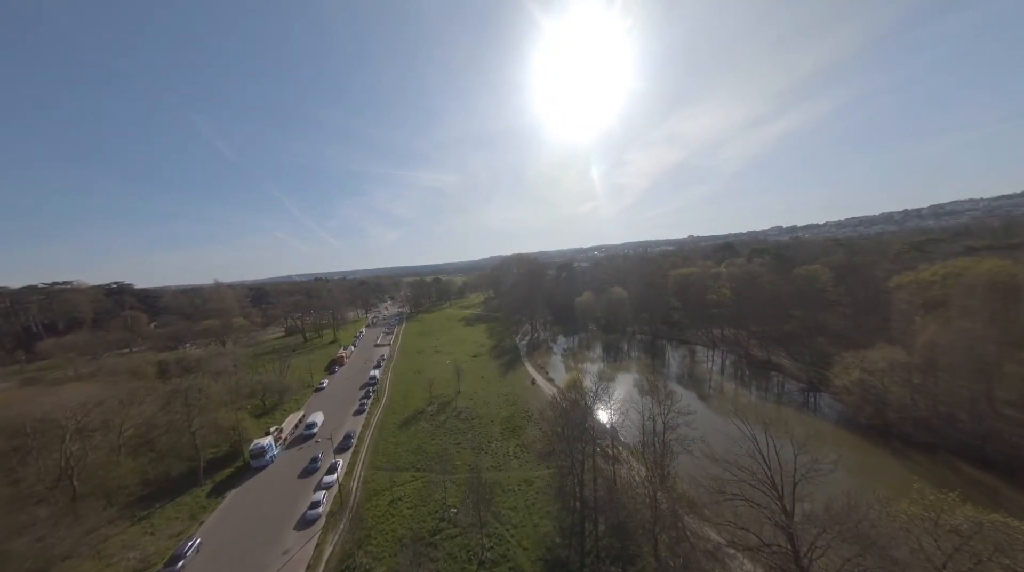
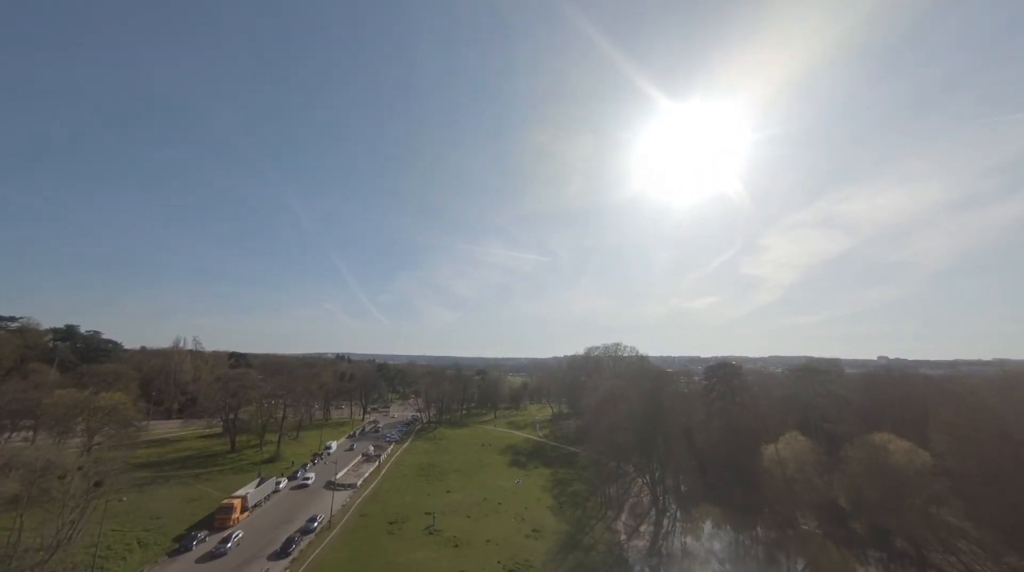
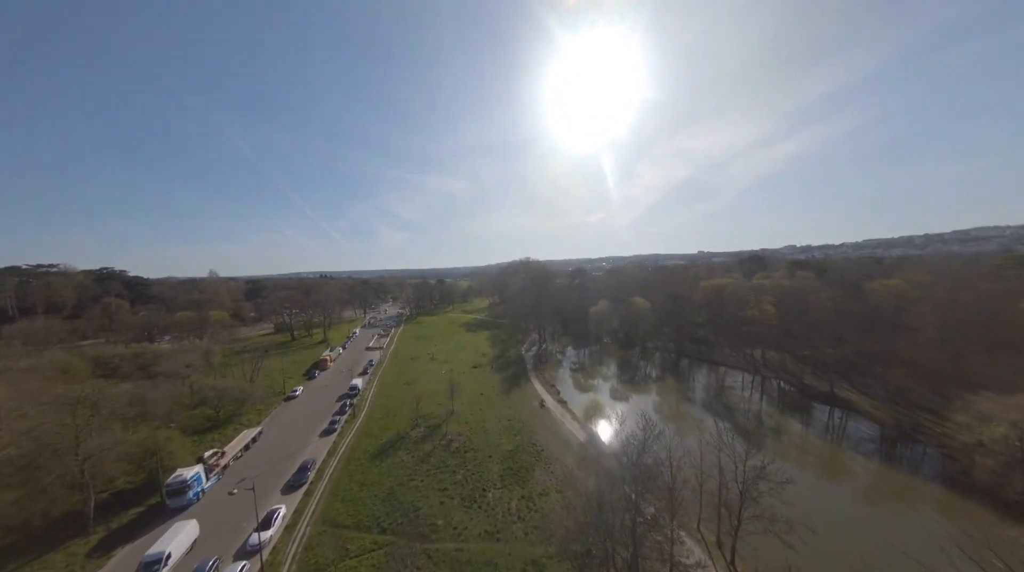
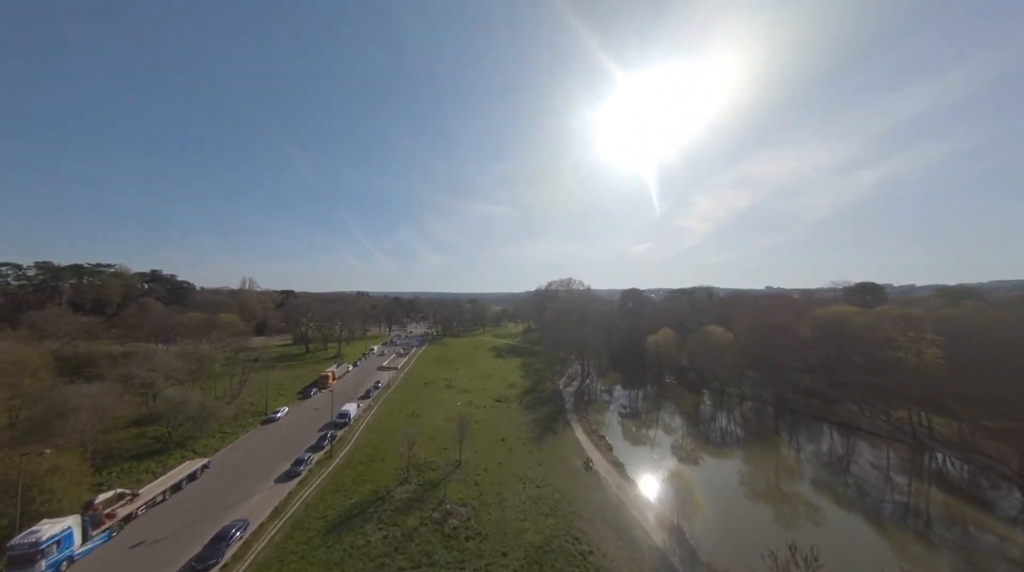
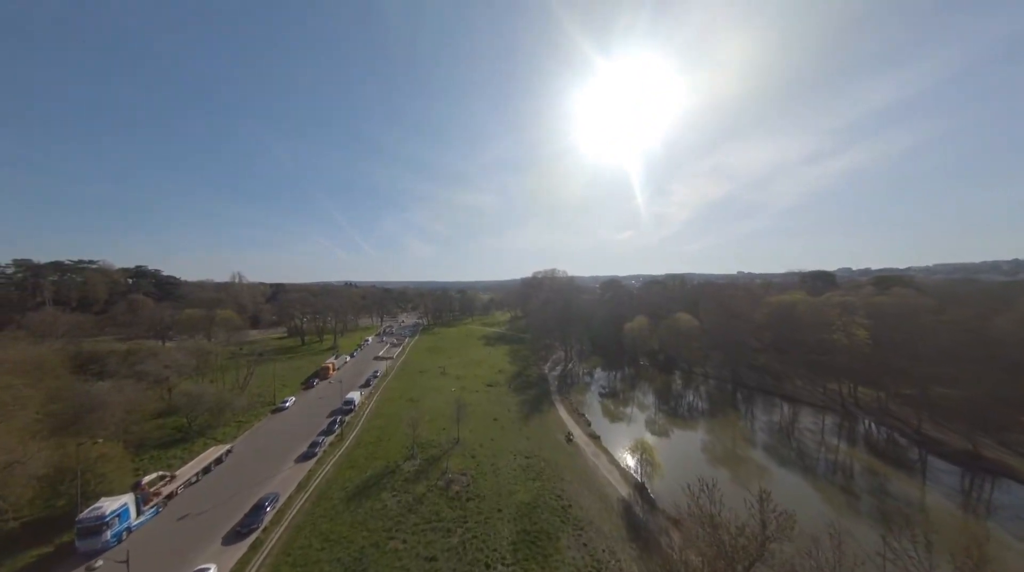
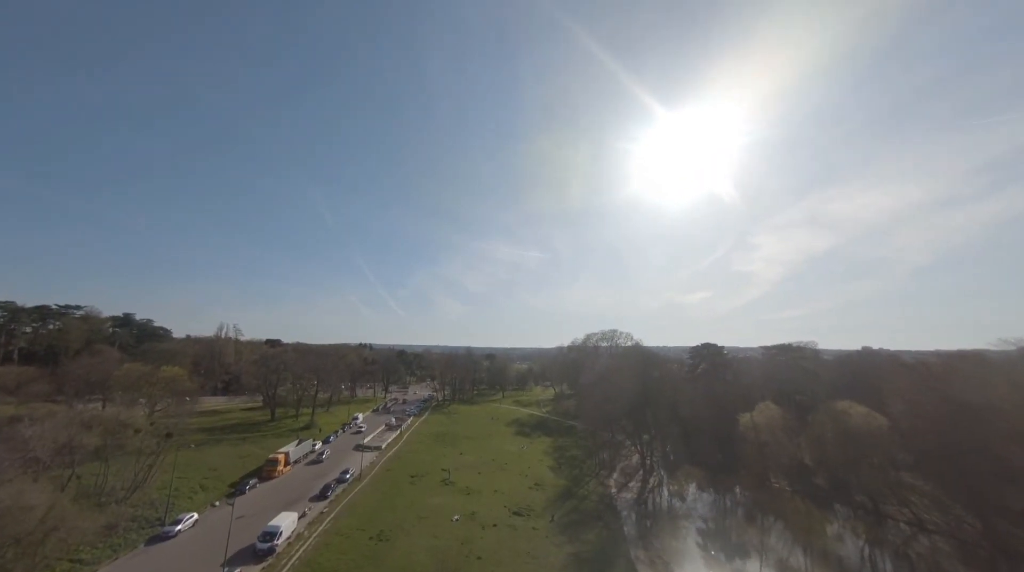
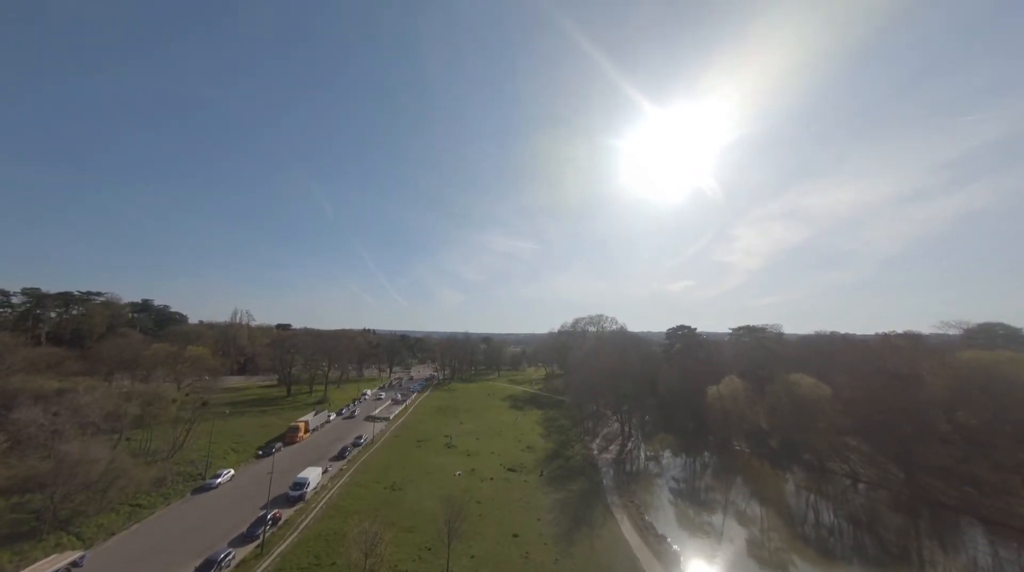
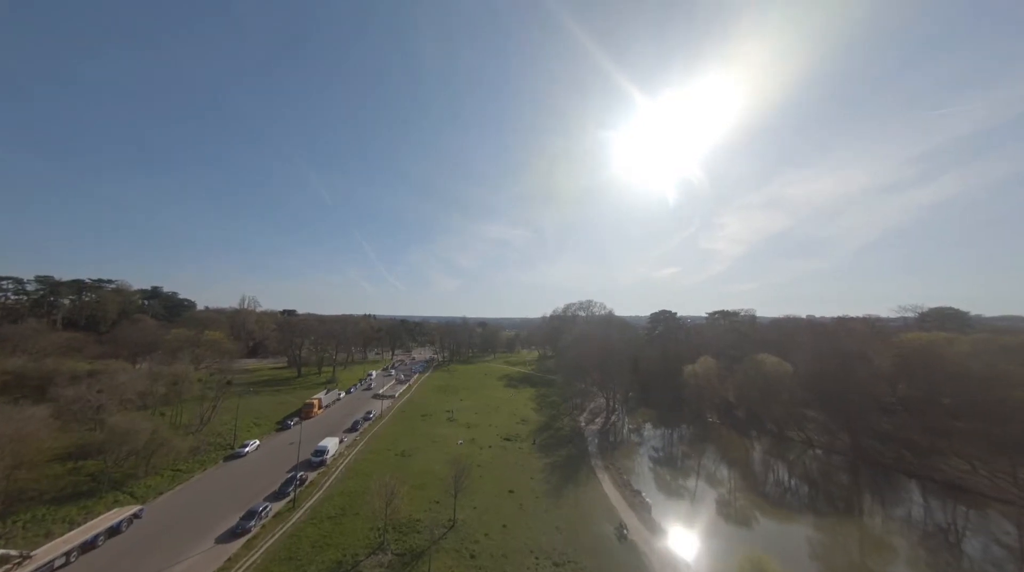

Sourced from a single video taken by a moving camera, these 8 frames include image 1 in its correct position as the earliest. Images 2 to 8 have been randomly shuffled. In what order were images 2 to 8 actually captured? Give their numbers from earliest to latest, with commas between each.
3, 5, 4, 8, 7, 6, 2
